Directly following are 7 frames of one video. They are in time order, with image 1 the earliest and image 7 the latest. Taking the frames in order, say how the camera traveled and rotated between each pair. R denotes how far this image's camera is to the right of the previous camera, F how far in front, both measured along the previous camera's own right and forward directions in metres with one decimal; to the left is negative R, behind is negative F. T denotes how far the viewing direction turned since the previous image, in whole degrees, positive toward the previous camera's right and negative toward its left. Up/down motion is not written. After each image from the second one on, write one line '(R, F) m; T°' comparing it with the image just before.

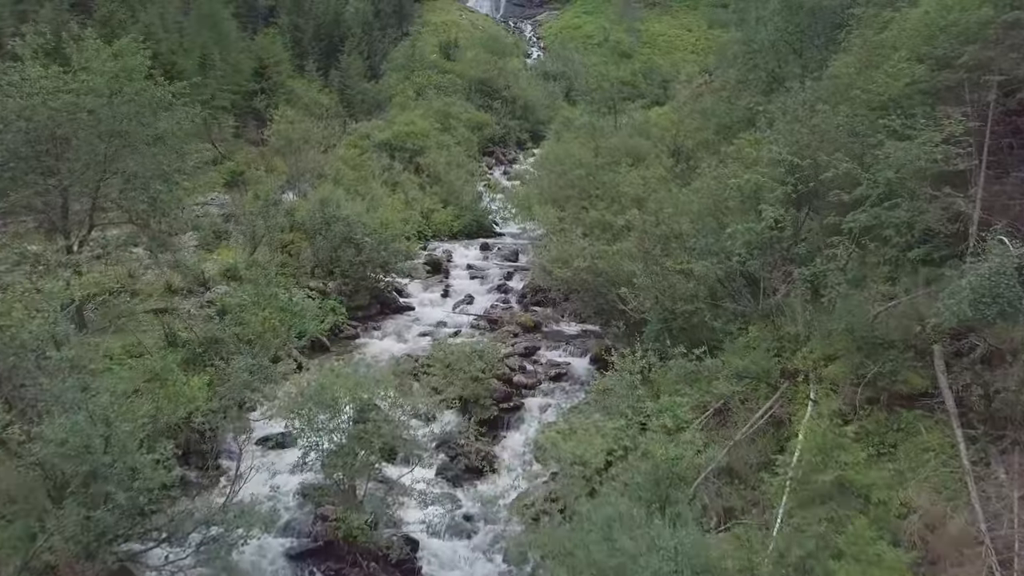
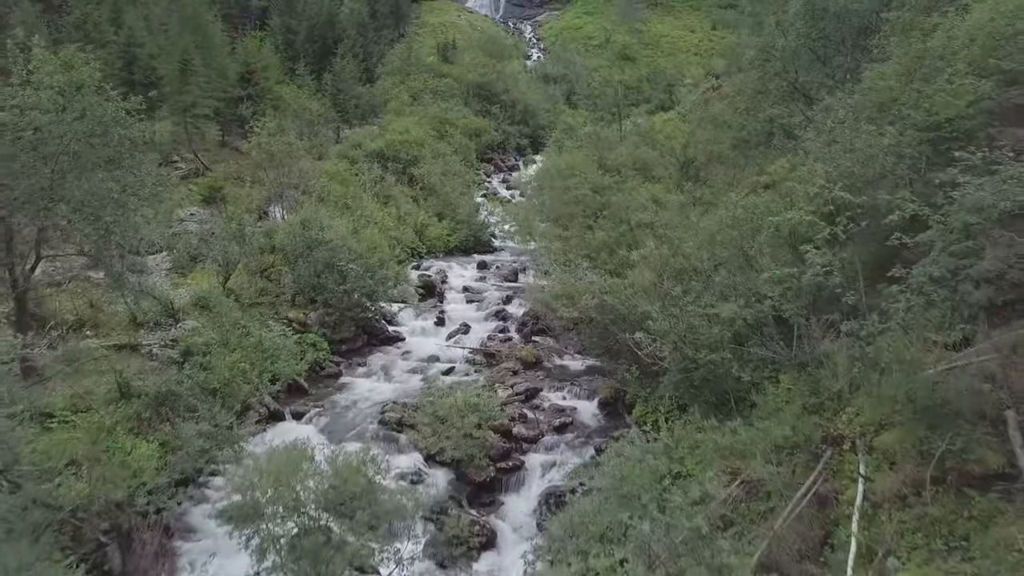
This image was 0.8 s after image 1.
(0.0, +2.1) m; 0°
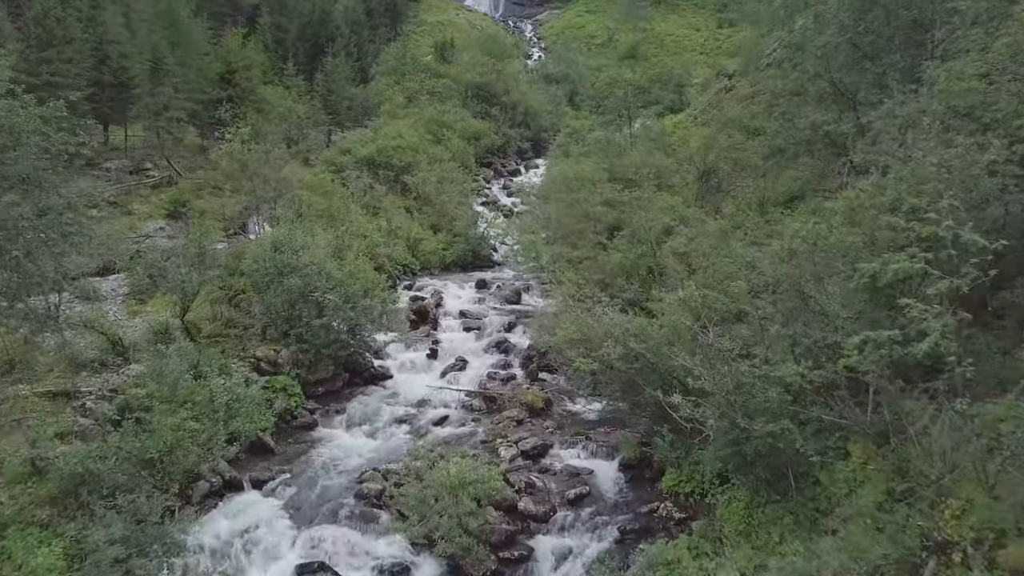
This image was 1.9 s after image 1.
(-0.1, +2.9) m; 0°
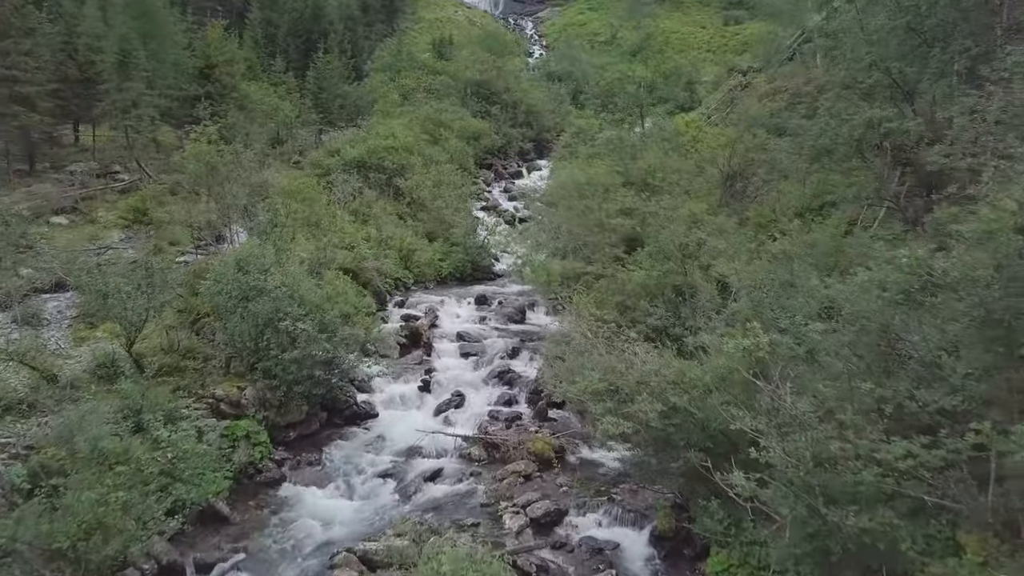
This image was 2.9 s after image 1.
(-0.1, +2.8) m; 0°
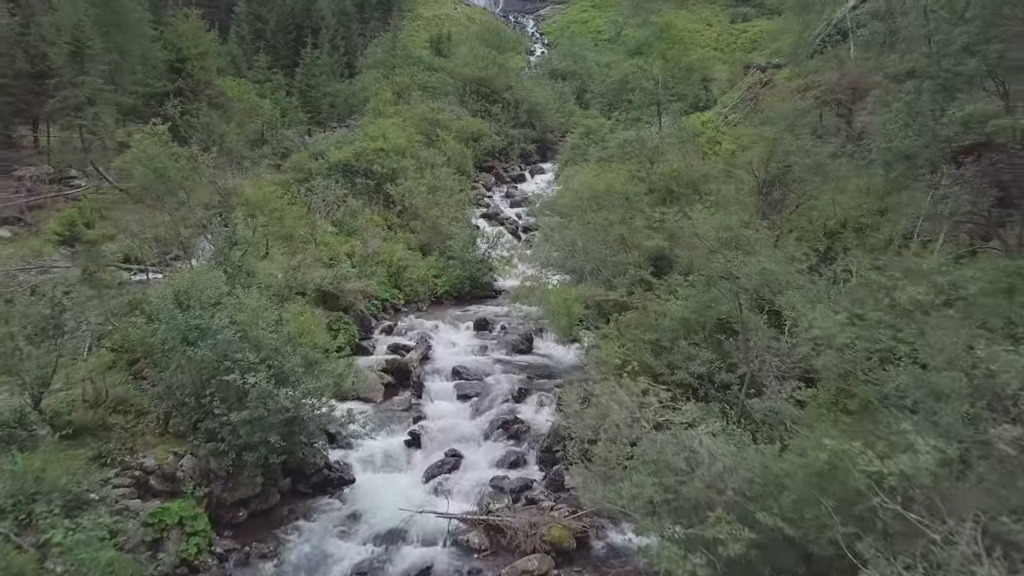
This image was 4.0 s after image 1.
(-0.2, +3.3) m; 0°
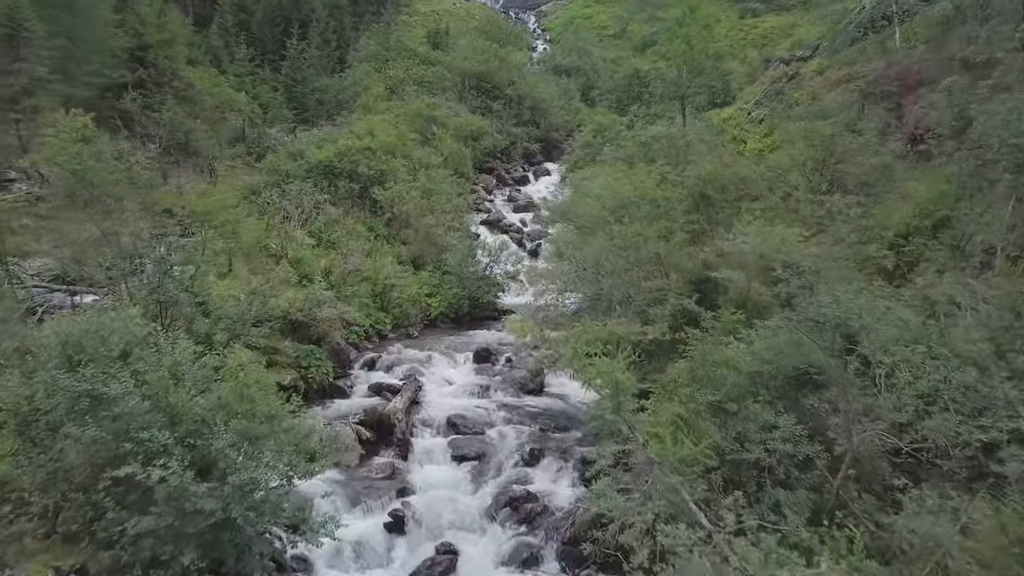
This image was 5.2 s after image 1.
(-0.2, +3.5) m; 0°
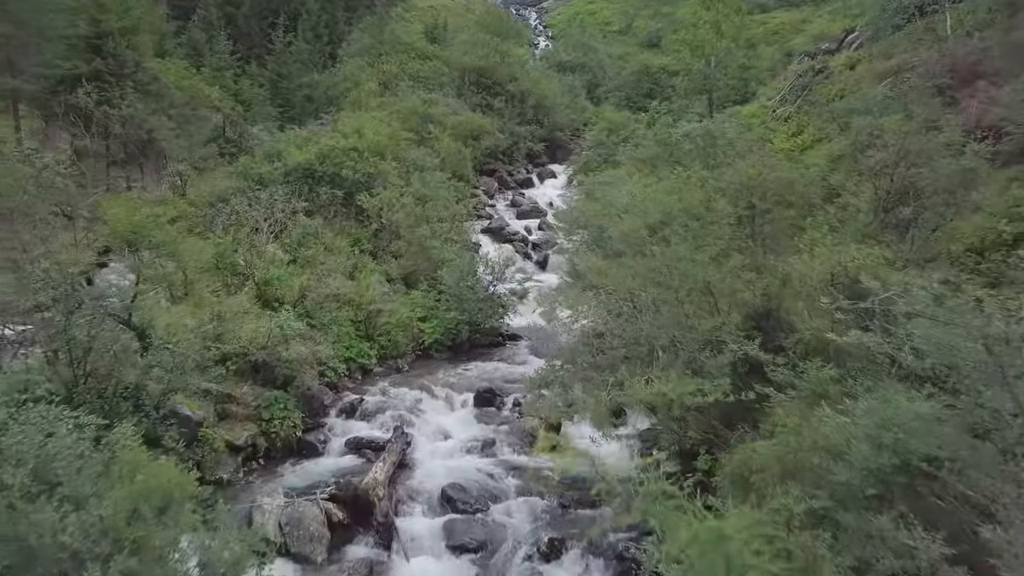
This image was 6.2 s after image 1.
(-0.2, +3.1) m; 0°
